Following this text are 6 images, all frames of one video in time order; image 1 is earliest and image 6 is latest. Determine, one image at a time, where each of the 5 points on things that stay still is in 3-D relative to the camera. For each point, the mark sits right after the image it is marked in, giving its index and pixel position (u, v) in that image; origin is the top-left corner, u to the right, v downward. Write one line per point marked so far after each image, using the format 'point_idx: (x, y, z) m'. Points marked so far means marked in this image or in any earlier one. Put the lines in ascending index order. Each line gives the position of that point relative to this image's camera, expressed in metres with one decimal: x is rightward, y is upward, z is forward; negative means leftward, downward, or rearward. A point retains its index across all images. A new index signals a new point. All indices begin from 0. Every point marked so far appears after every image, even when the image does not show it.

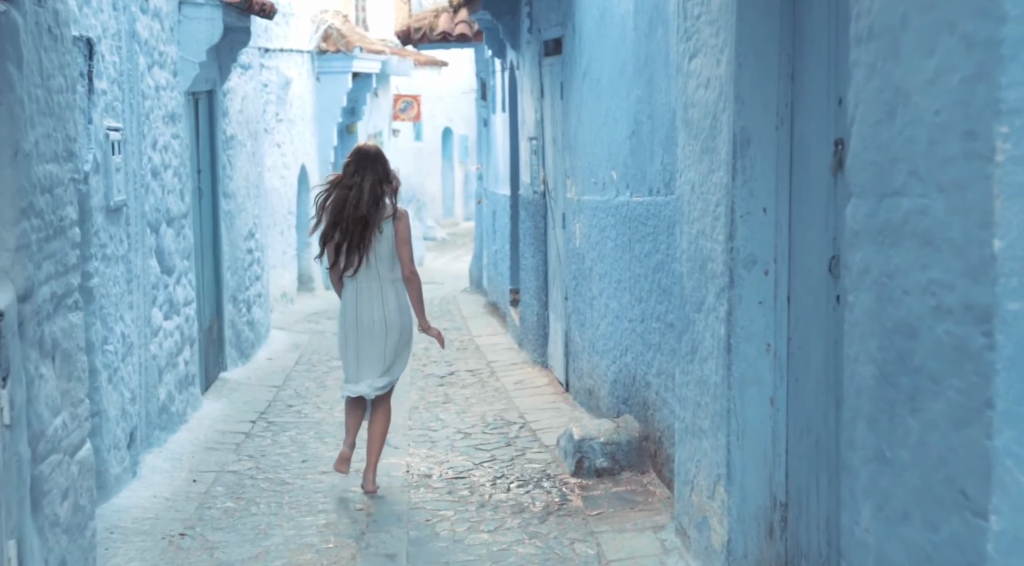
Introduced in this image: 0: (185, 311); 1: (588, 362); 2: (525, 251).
0: (-2.1, -0.2, +8.8) m
1: (+0.5, -0.5, +8.5) m
2: (+0.1, +0.3, +11.5) m
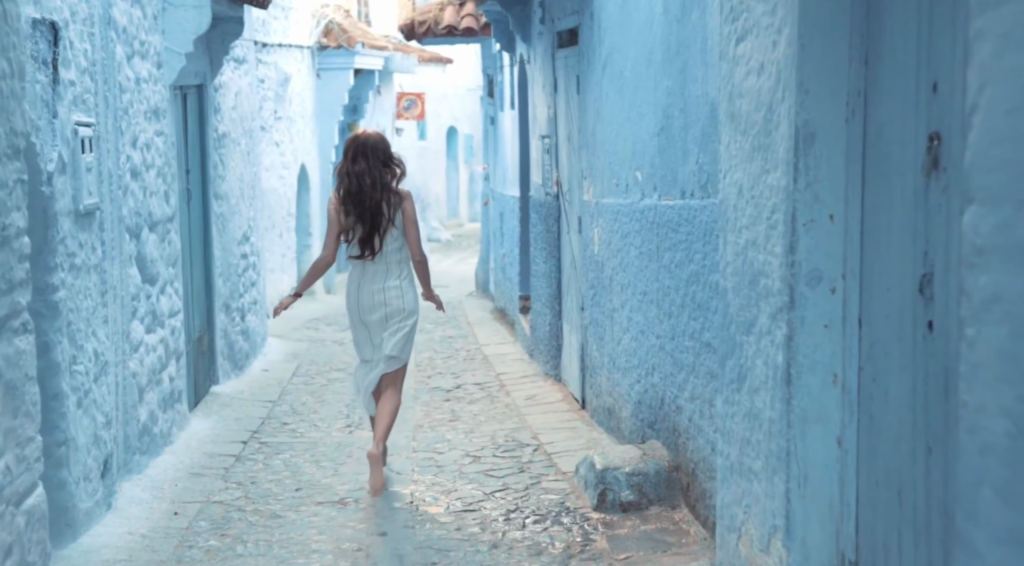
0: (-2.0, -0.2, +8.2) m
1: (+0.5, -0.5, +7.8) m
2: (+0.2, +0.2, +10.8) m
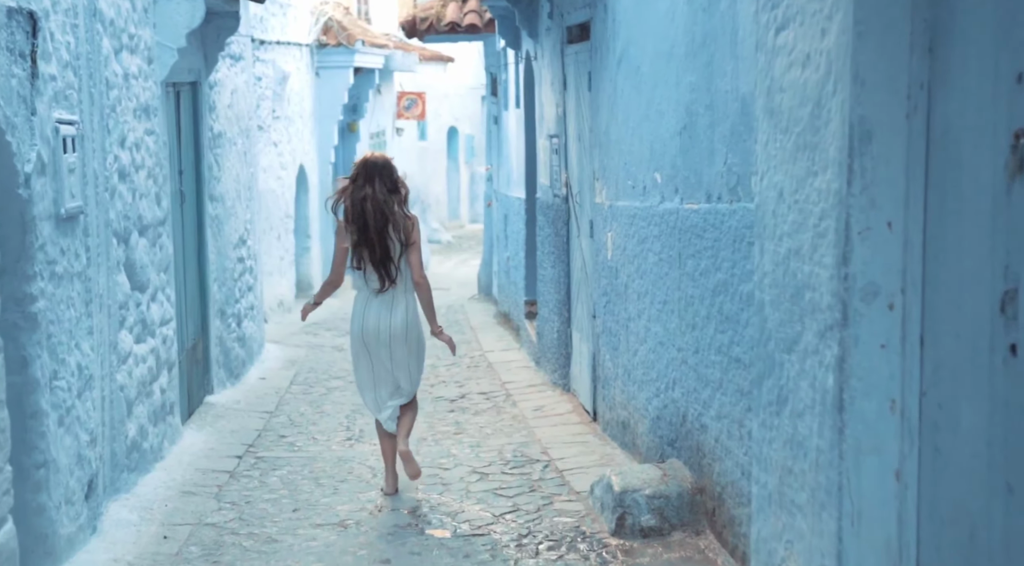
0: (-2.0, -0.3, +7.8) m
1: (+0.6, -0.6, +7.4) m
2: (+0.2, +0.2, +10.4) m
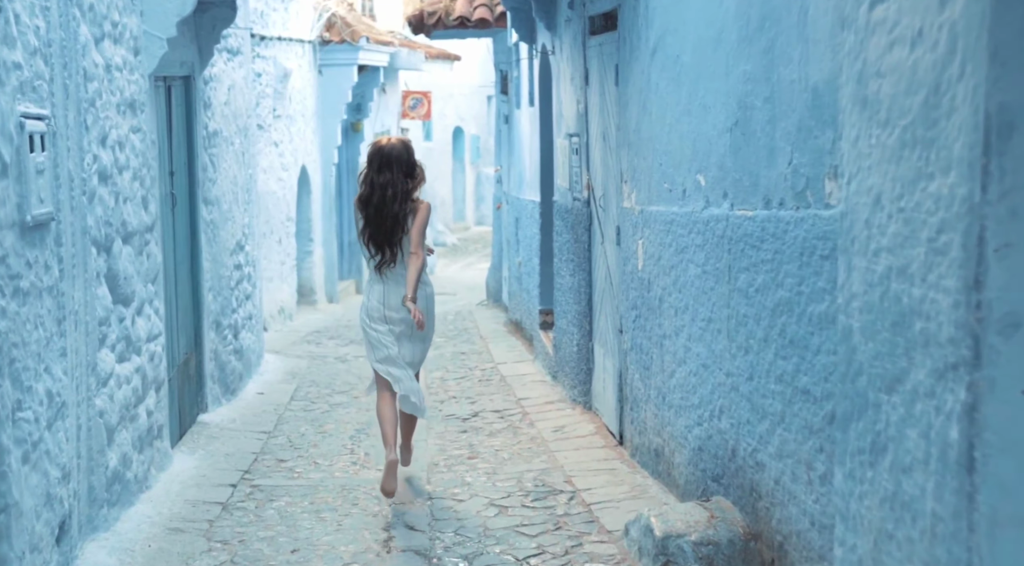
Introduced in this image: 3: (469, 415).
0: (-1.9, -0.3, +7.1) m
1: (+0.7, -0.6, +6.7) m
2: (+0.4, +0.1, +9.8) m
3: (-0.3, -0.9, +9.2) m
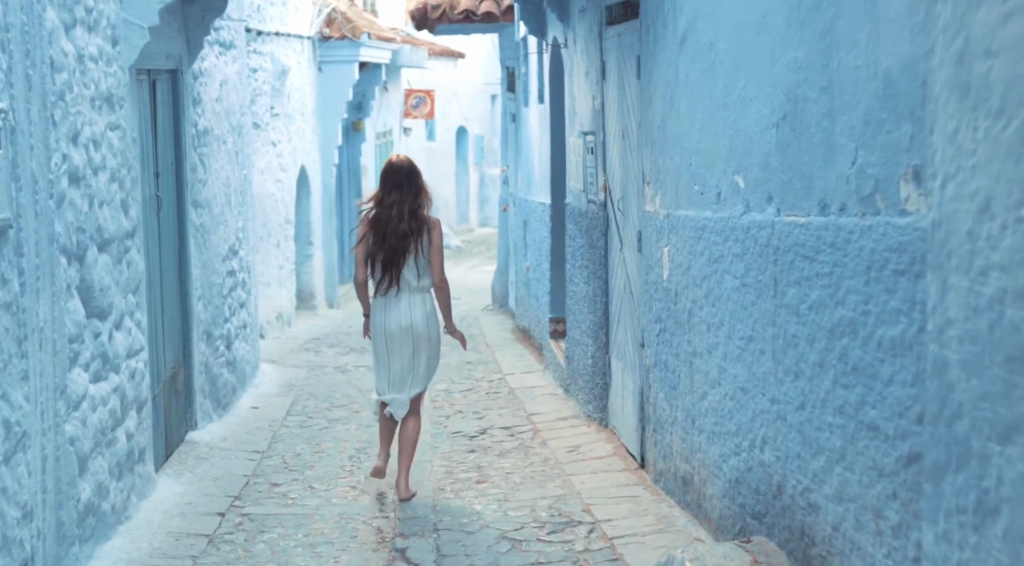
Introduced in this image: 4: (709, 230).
0: (-1.8, -0.4, +6.5) m
1: (+0.8, -0.7, +6.1) m
2: (+0.4, +0.1, +9.2) m
3: (-0.2, -0.9, +8.6) m
4: (+0.8, +0.2, +5.4) m
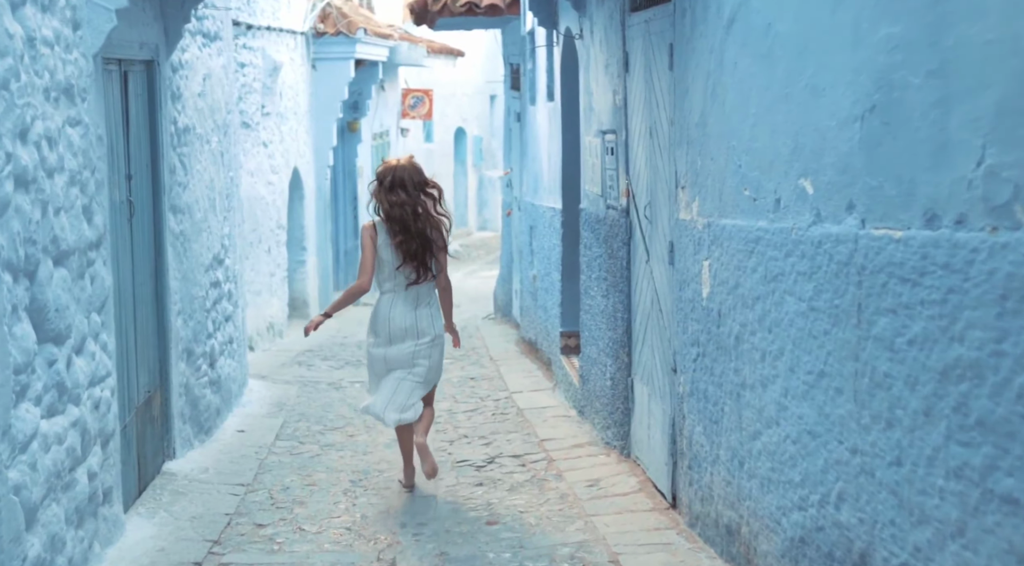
0: (-1.7, -0.5, +5.7) m
1: (+0.8, -0.8, +5.3) m
2: (+0.5, 0.0, +8.4) m
3: (-0.2, -1.0, +7.8) m
4: (+0.9, +0.1, +4.6) m
